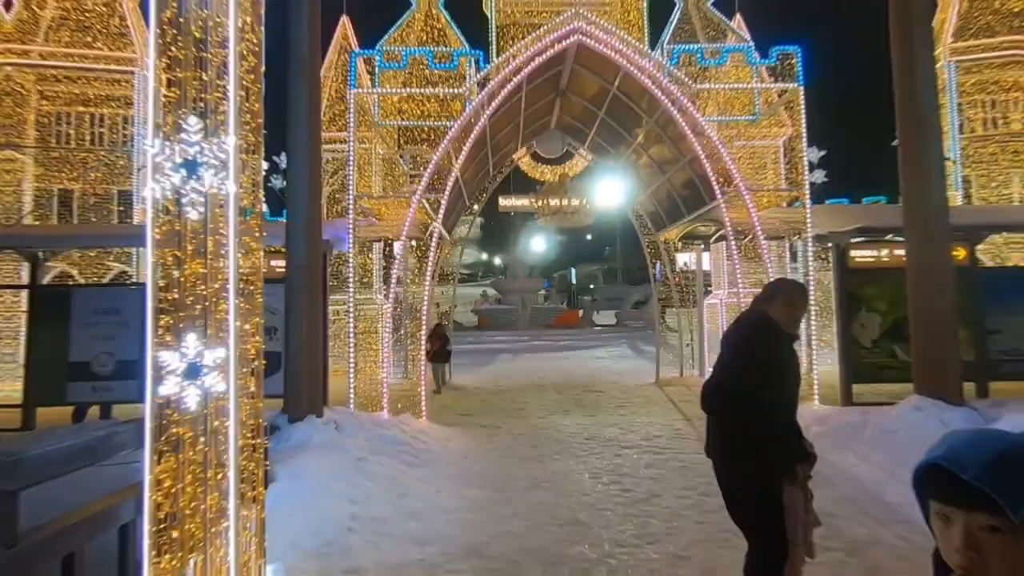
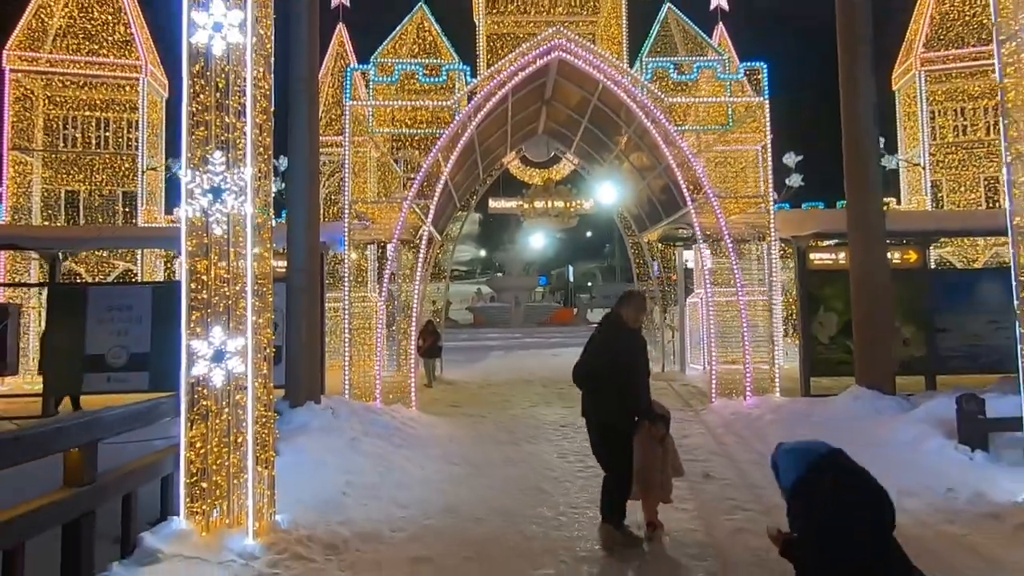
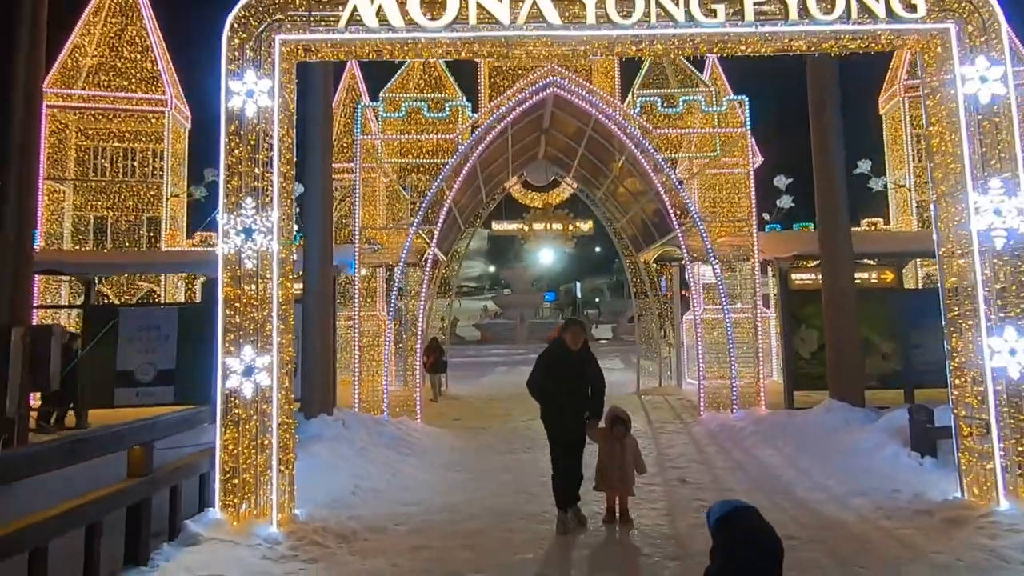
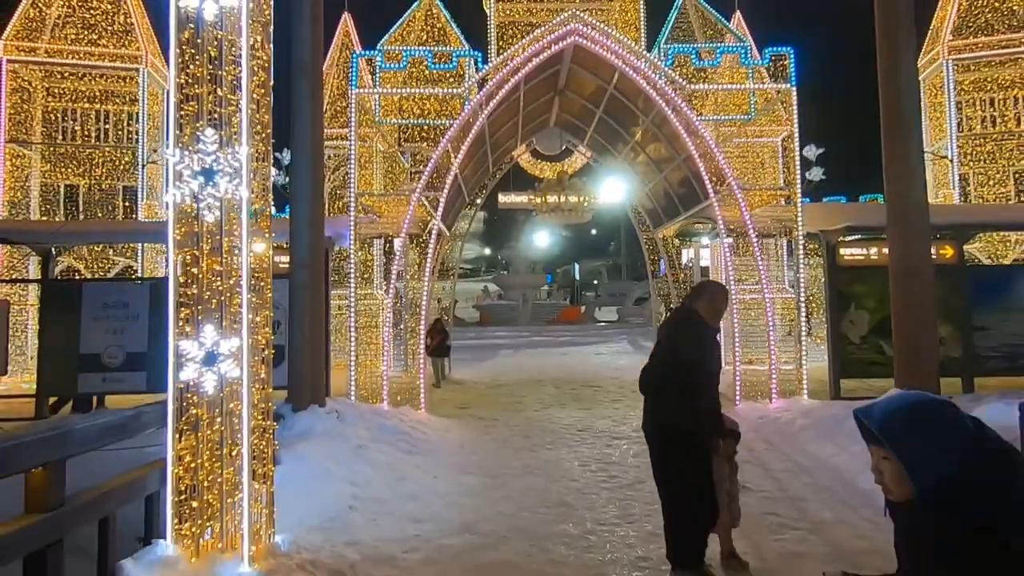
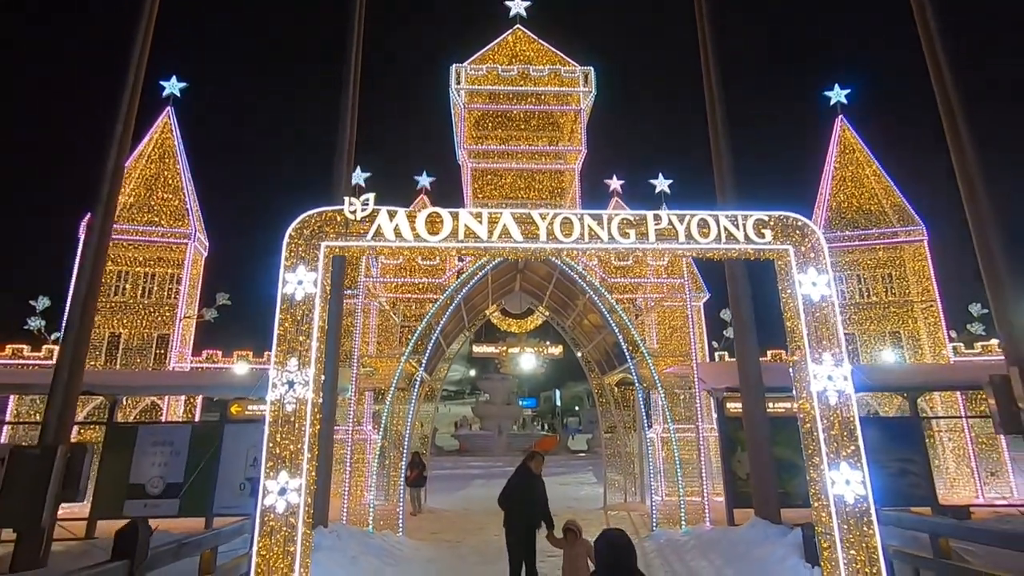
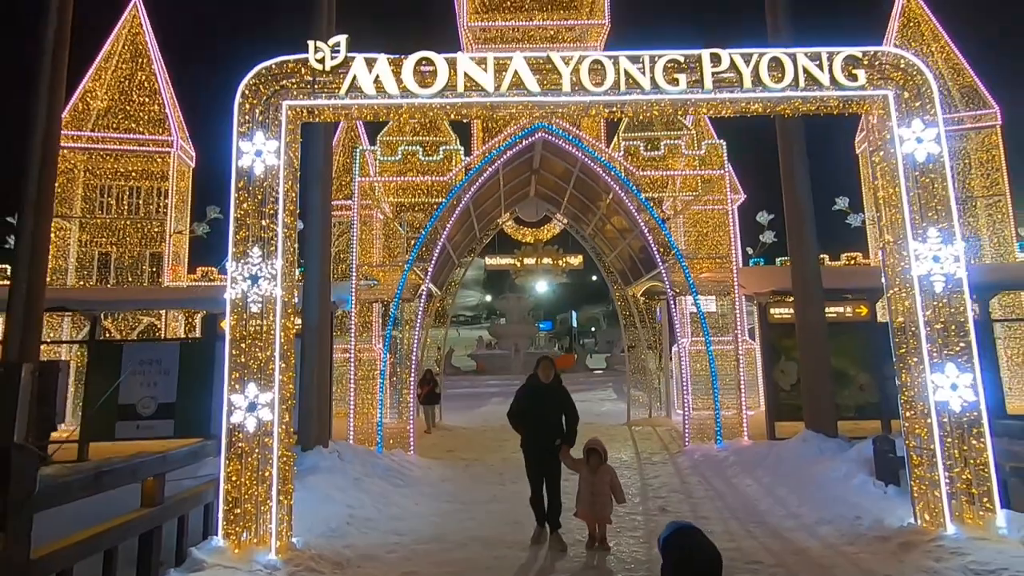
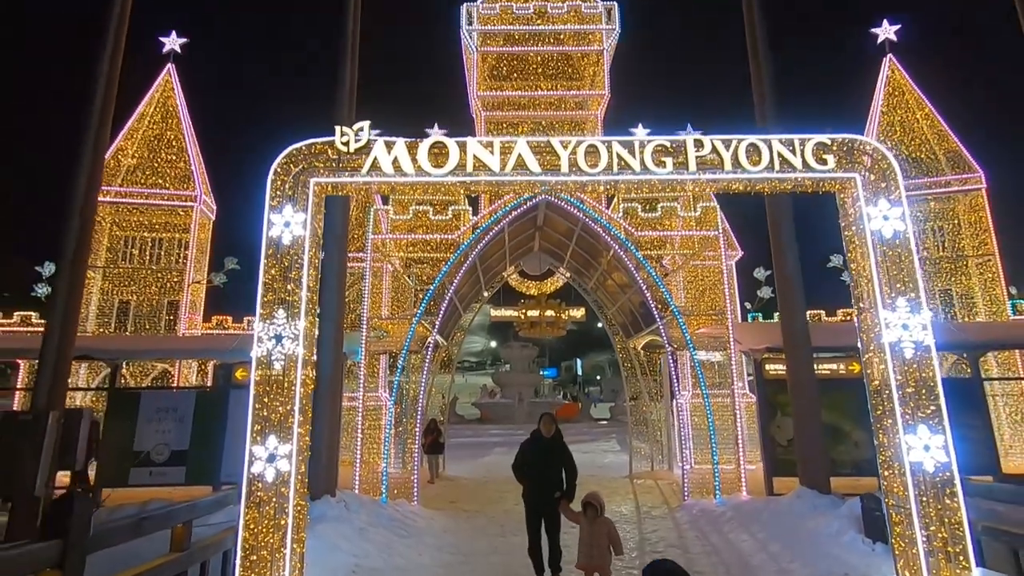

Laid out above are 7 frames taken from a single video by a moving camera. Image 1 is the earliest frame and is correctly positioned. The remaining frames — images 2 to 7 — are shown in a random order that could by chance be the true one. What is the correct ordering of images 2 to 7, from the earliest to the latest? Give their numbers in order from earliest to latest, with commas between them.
4, 2, 3, 6, 7, 5
